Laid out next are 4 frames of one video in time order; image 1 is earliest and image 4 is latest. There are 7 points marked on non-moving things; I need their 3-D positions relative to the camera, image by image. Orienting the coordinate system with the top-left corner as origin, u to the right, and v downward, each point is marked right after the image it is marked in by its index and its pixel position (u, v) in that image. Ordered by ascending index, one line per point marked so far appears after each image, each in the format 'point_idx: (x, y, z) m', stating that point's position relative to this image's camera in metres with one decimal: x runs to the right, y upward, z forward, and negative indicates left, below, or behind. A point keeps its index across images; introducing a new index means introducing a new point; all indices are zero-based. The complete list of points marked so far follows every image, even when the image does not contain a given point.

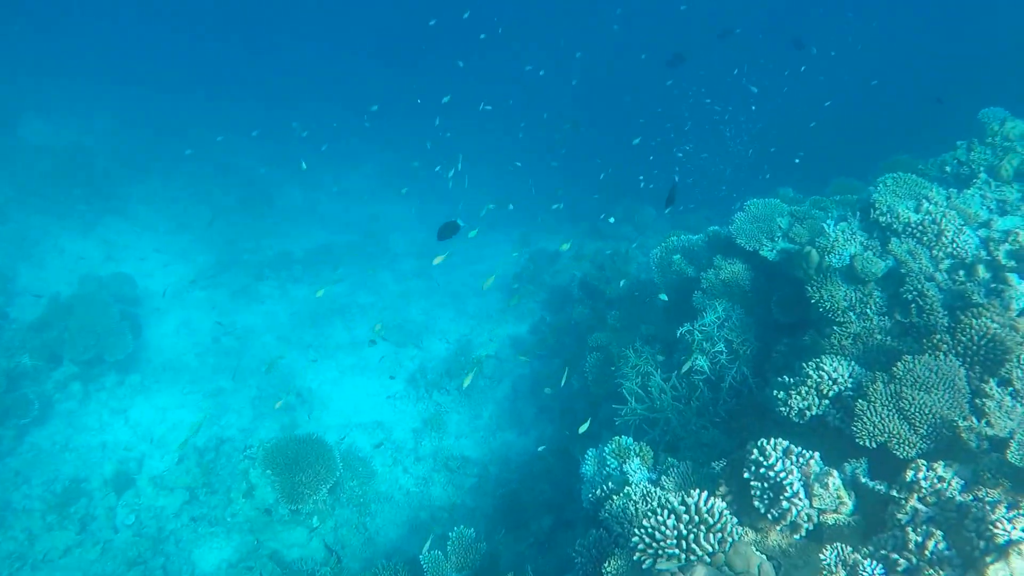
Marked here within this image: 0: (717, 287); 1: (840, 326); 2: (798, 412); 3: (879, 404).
0: (+1.6, -0.1, +8.2) m
1: (+2.4, -0.4, +6.4) m
2: (+2.1, -0.9, +5.8) m
3: (+2.5, -0.8, +5.4) m
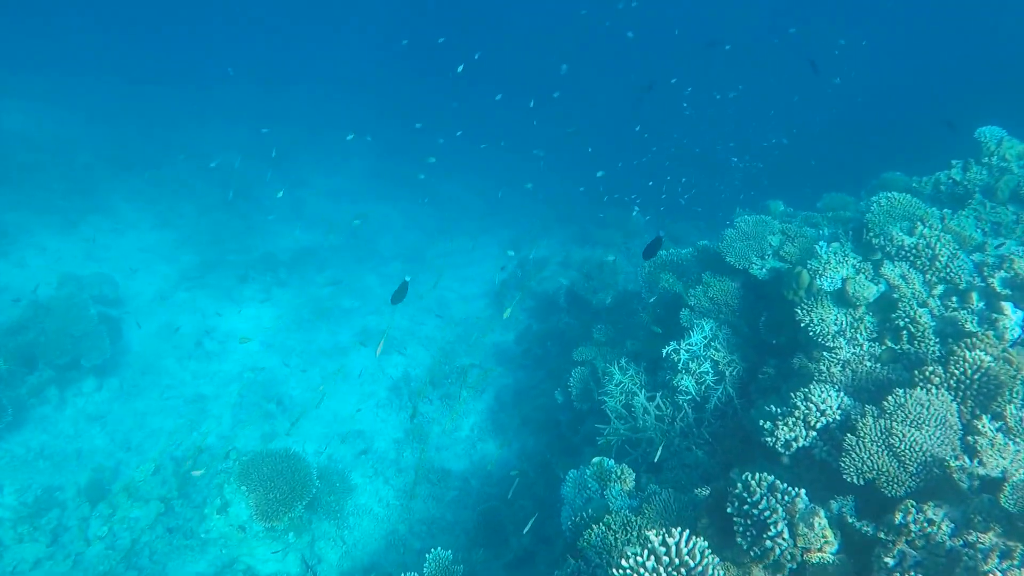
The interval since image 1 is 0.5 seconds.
0: (+1.8, -0.1, +7.6) m
1: (+2.2, -0.4, +5.7) m
2: (+1.7, -1.0, +5.2) m
3: (+2.1, -0.9, +4.8) m
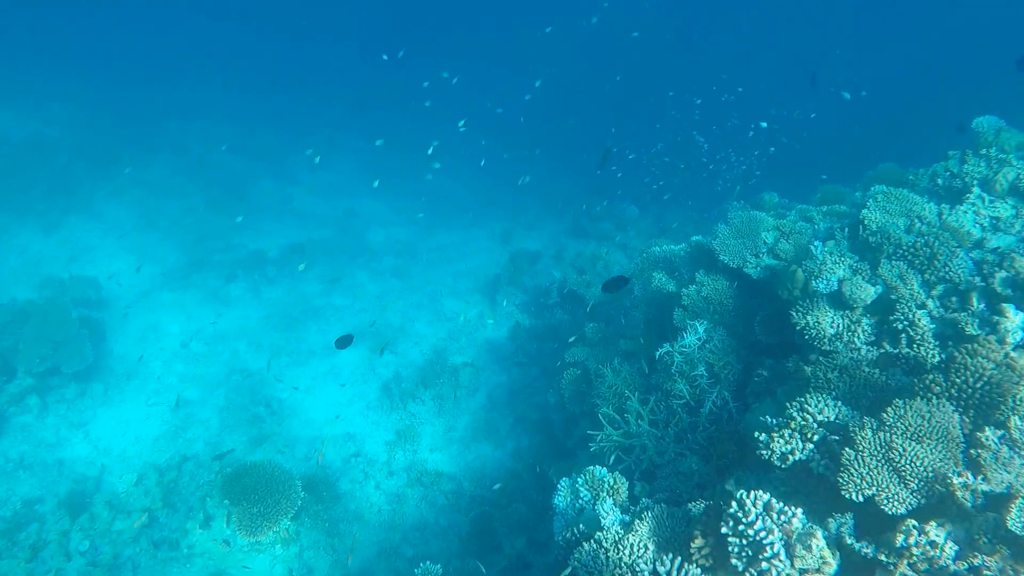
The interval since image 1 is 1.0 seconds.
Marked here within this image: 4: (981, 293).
0: (+1.6, -0.2, +7.3) m
1: (+2.0, -0.4, +5.4) m
2: (+1.6, -1.0, +4.9) m
3: (+1.9, -0.9, +4.5) m
4: (+3.1, 0.0, +5.5) m
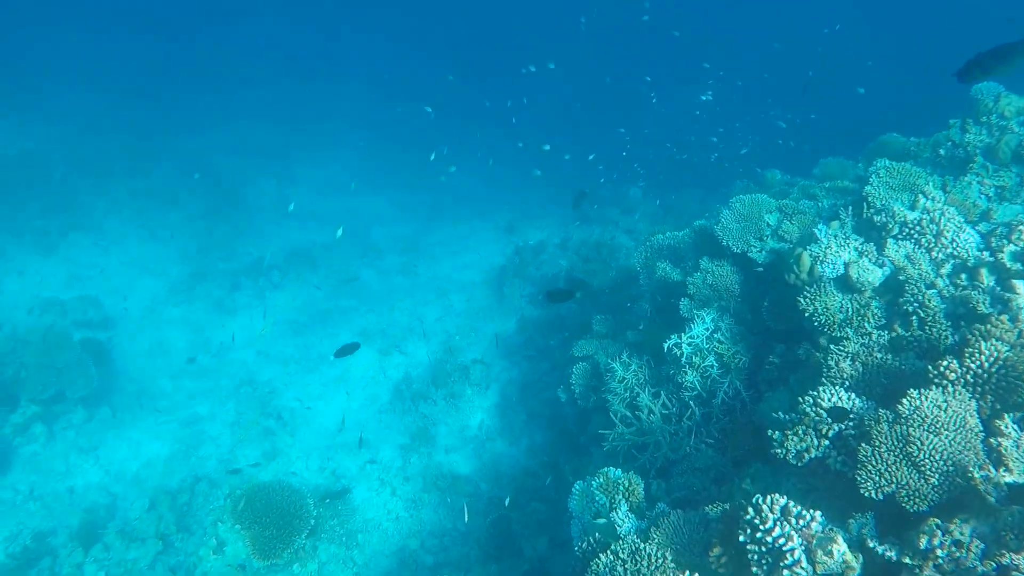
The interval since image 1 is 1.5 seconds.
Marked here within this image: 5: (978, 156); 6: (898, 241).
0: (+1.6, -0.1, +7.1) m
1: (+2.0, -0.4, +5.2) m
2: (+1.6, -1.0, +4.7) m
3: (+1.9, -0.8, +4.3) m
4: (+3.0, +0.1, +5.2) m
5: (+3.9, +1.1, +6.8) m
6: (+2.7, +0.3, +5.8) m
